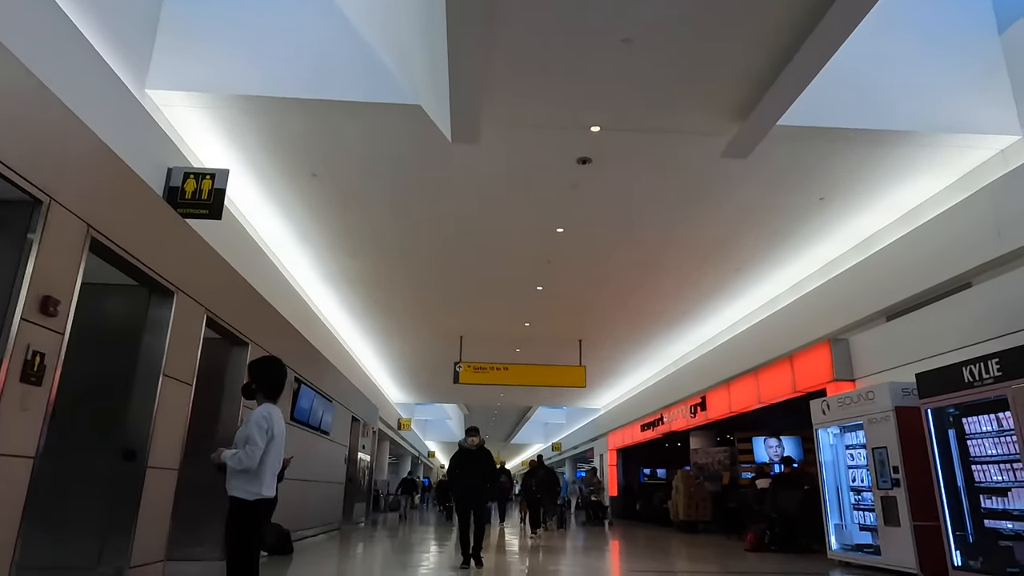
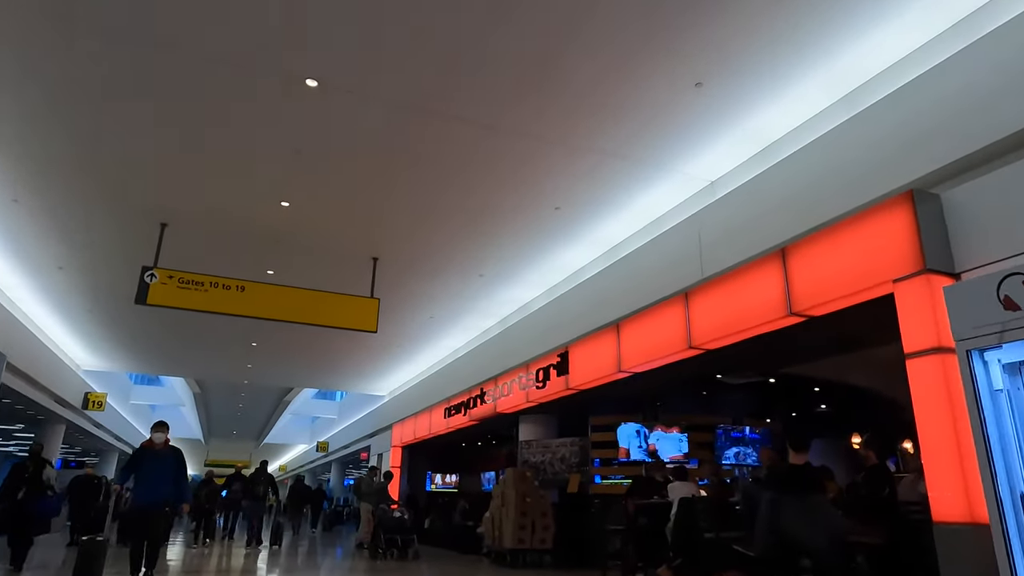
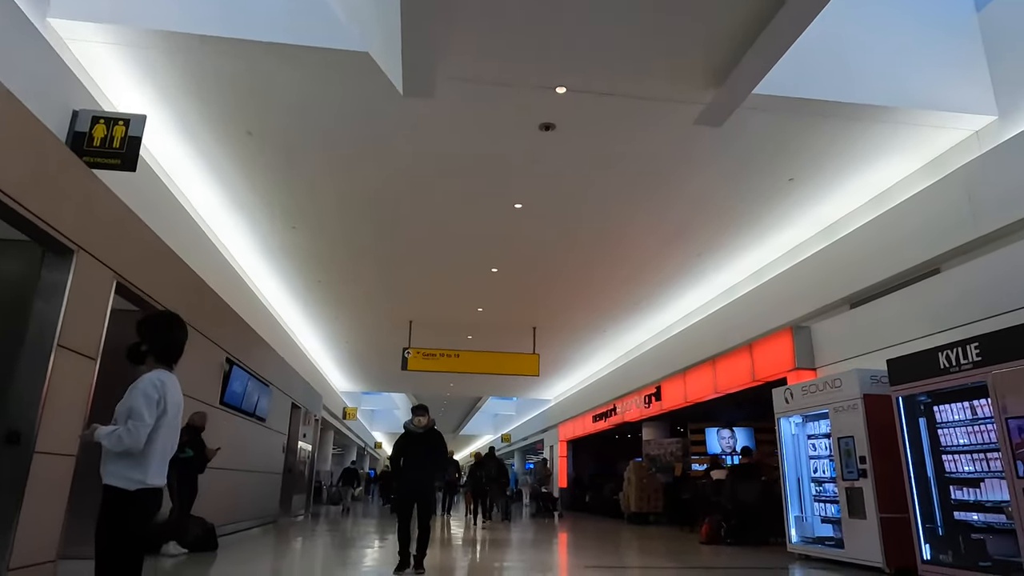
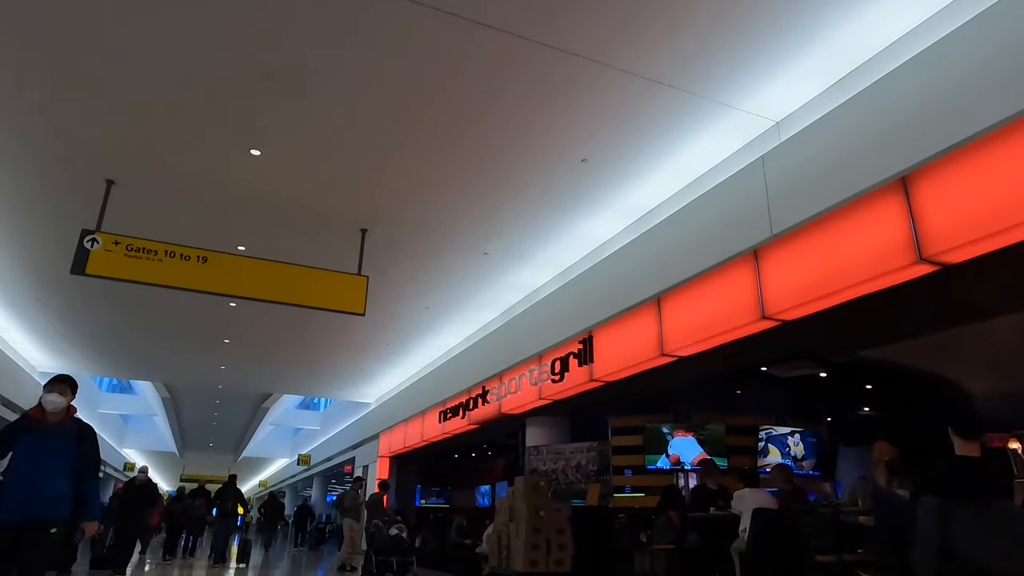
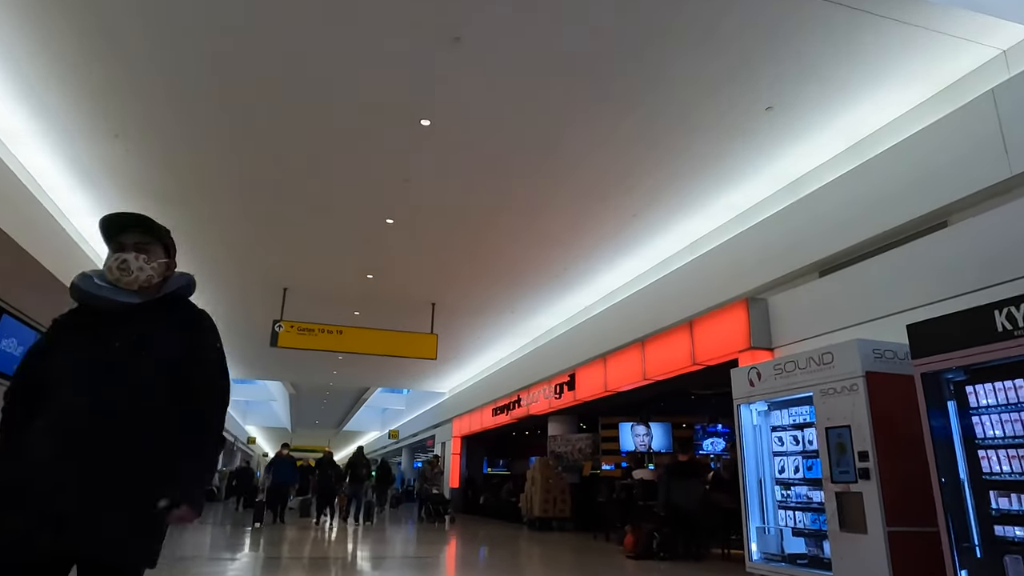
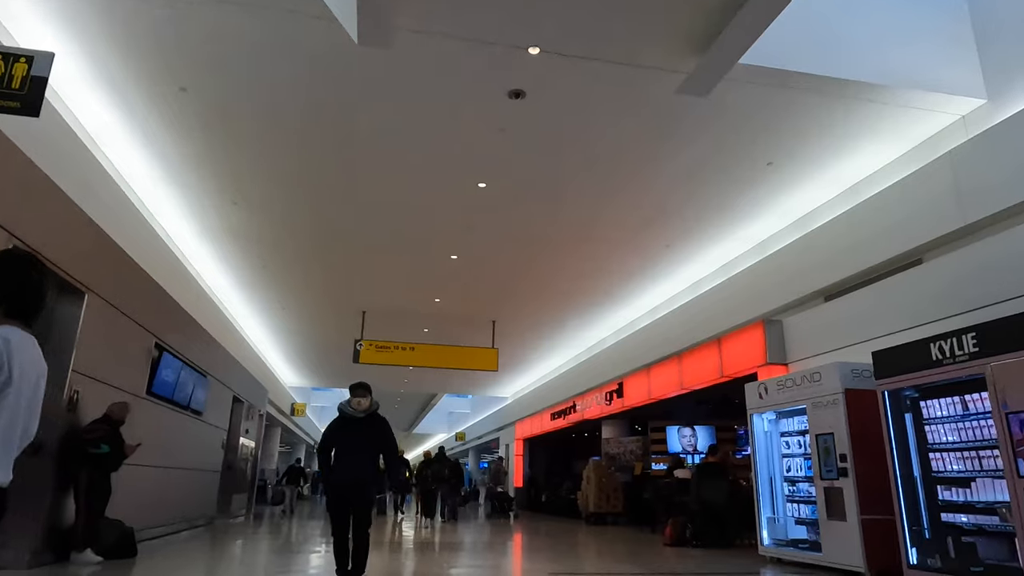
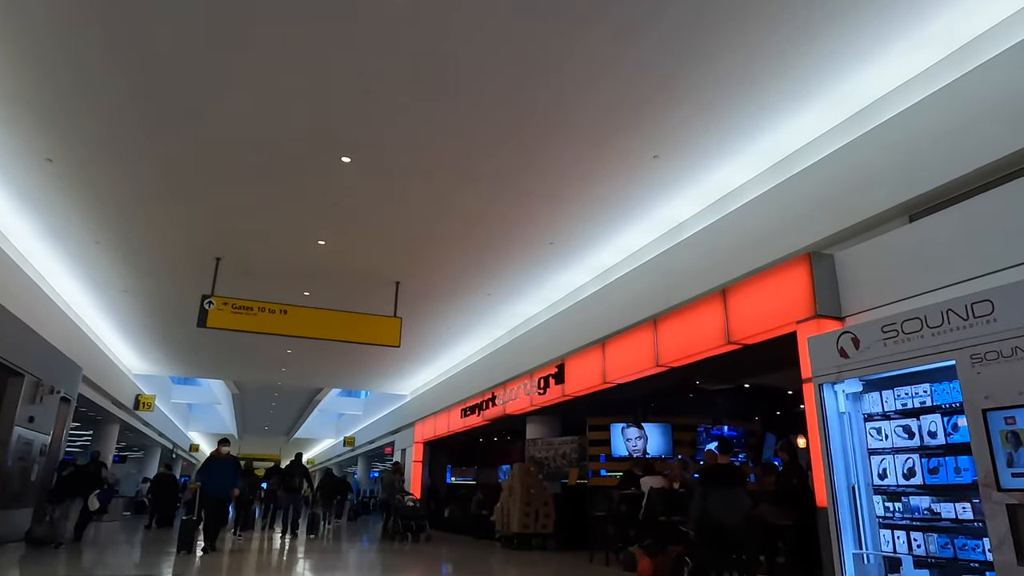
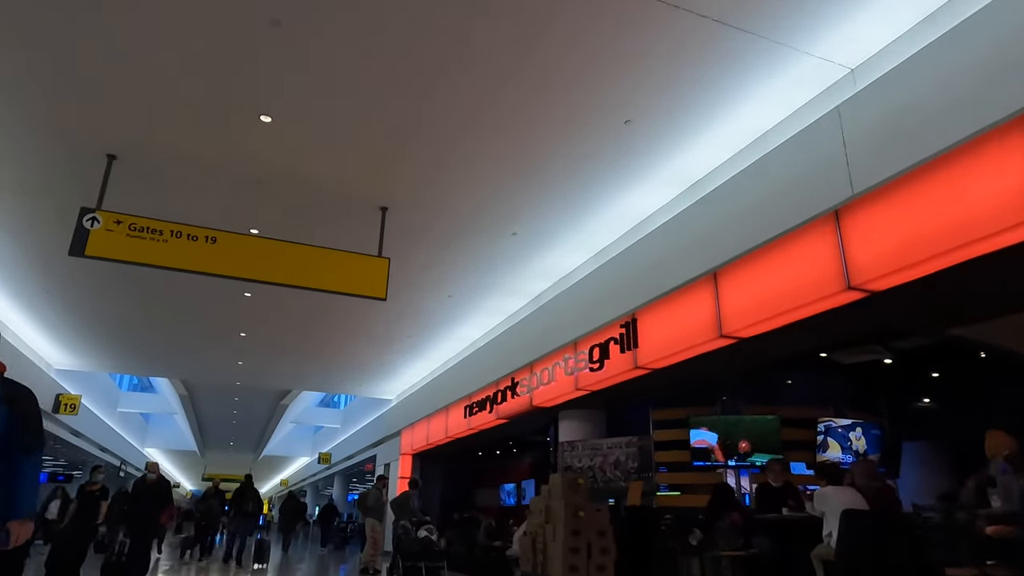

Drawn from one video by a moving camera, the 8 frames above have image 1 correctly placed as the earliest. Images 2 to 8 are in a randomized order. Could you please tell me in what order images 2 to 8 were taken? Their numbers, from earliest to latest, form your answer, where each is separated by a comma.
3, 6, 5, 7, 2, 4, 8
